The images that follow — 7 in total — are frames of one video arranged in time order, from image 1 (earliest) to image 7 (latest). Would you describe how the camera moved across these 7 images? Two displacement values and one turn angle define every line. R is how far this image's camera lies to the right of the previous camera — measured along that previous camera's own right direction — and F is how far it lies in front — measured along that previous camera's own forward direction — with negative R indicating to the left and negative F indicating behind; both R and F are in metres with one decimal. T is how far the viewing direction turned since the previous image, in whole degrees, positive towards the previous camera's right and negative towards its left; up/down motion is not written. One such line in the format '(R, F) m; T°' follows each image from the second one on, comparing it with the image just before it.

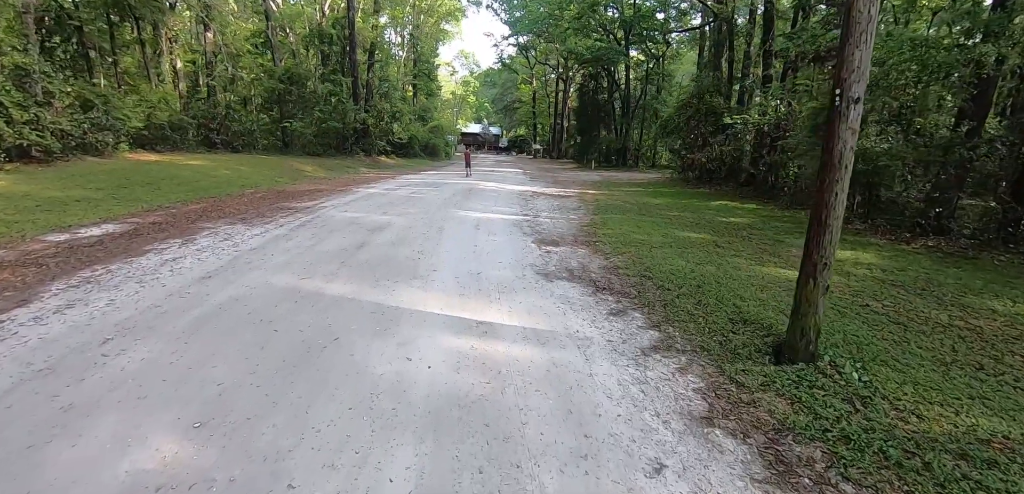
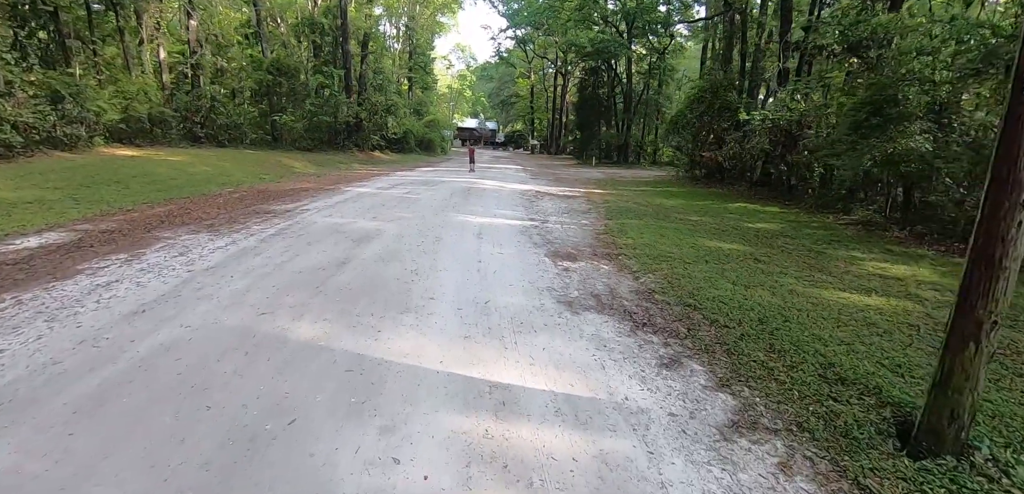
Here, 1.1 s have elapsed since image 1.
(-0.2, +1.0) m; +1°
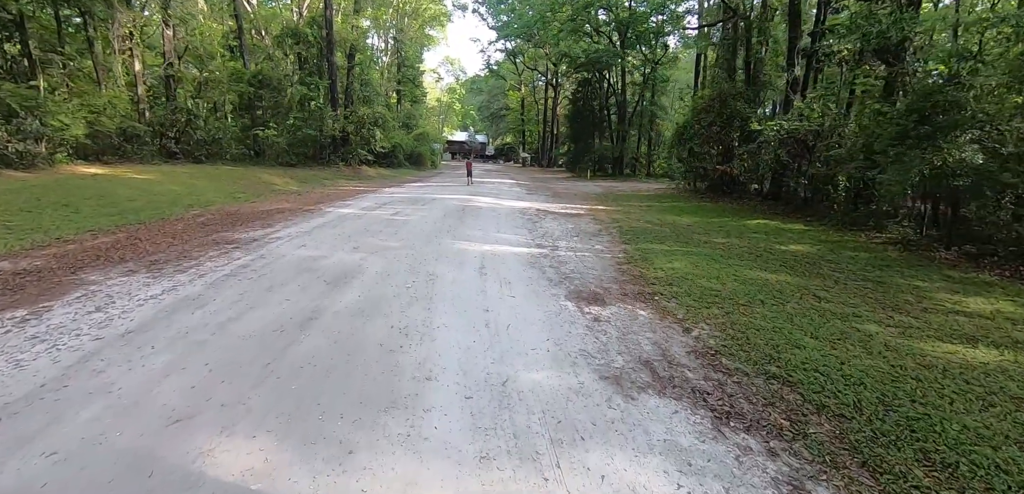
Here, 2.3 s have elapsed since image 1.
(-0.2, +1.1) m; +1°
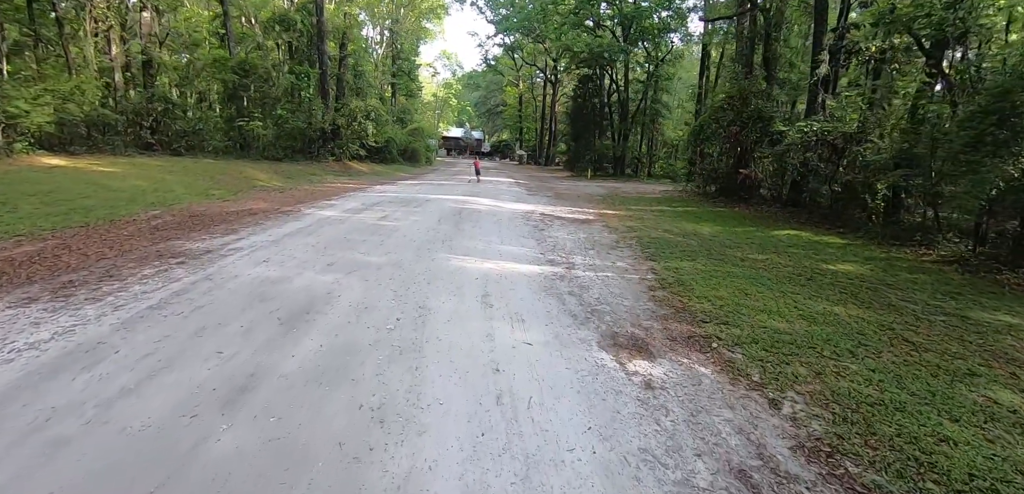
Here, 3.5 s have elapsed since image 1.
(-0.2, +1.2) m; +1°
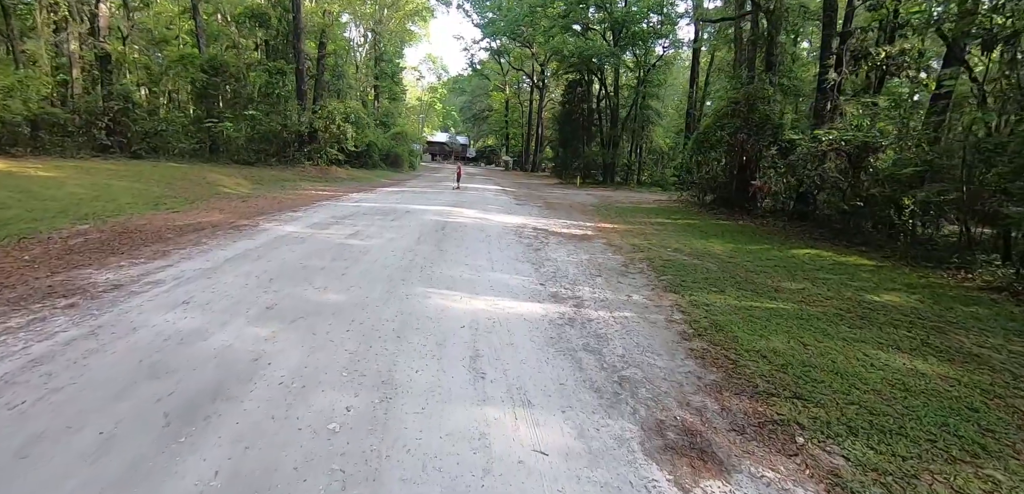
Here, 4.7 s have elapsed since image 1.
(-0.1, +1.1) m; +2°
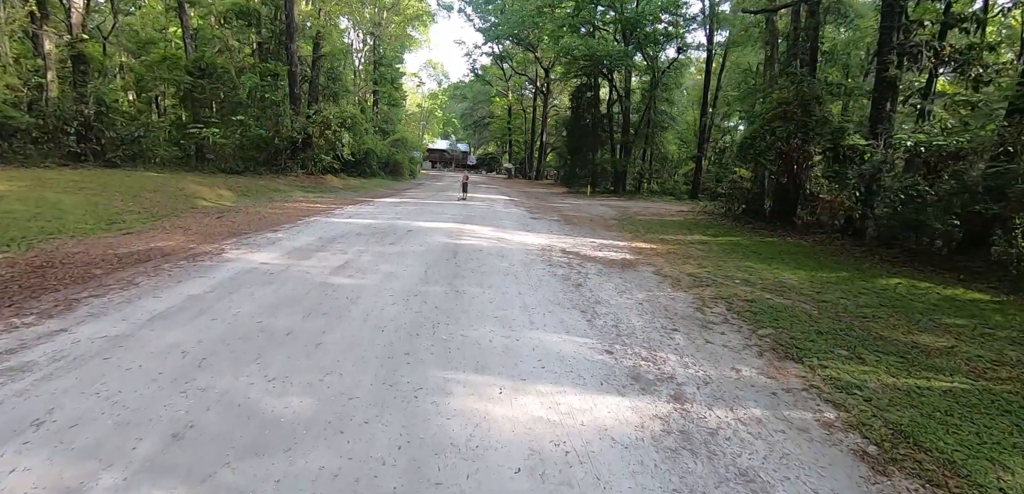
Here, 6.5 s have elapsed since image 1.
(-0.4, +1.6) m; 0°
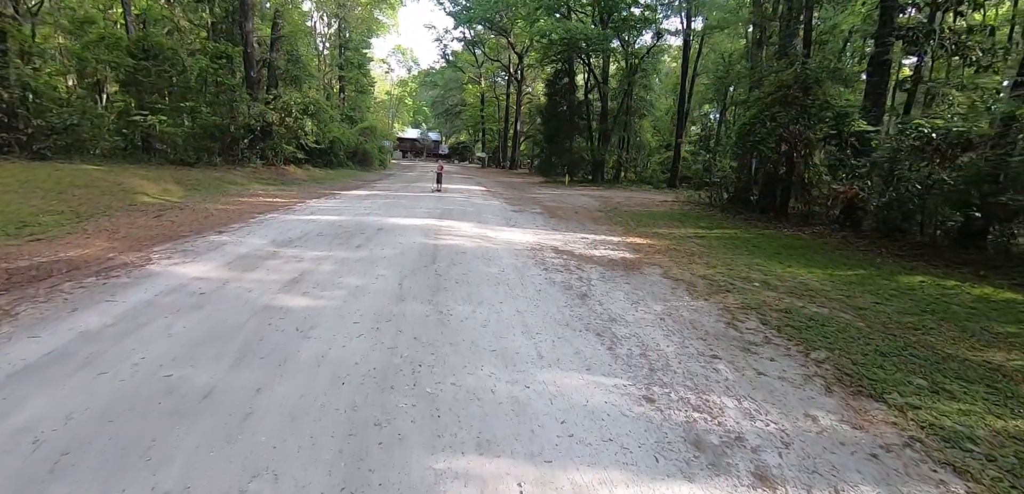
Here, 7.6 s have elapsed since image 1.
(-0.2, +1.0) m; +3°
